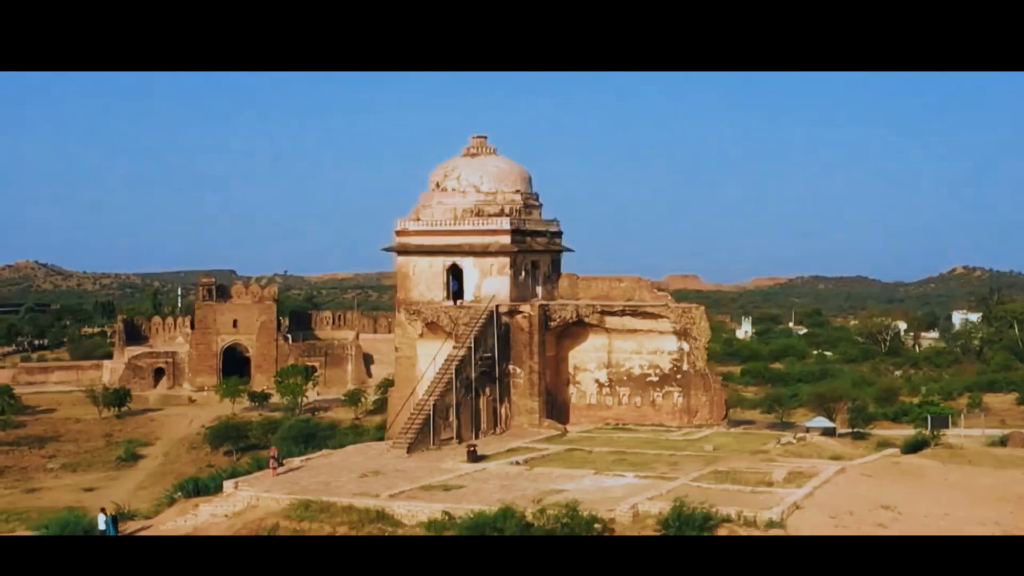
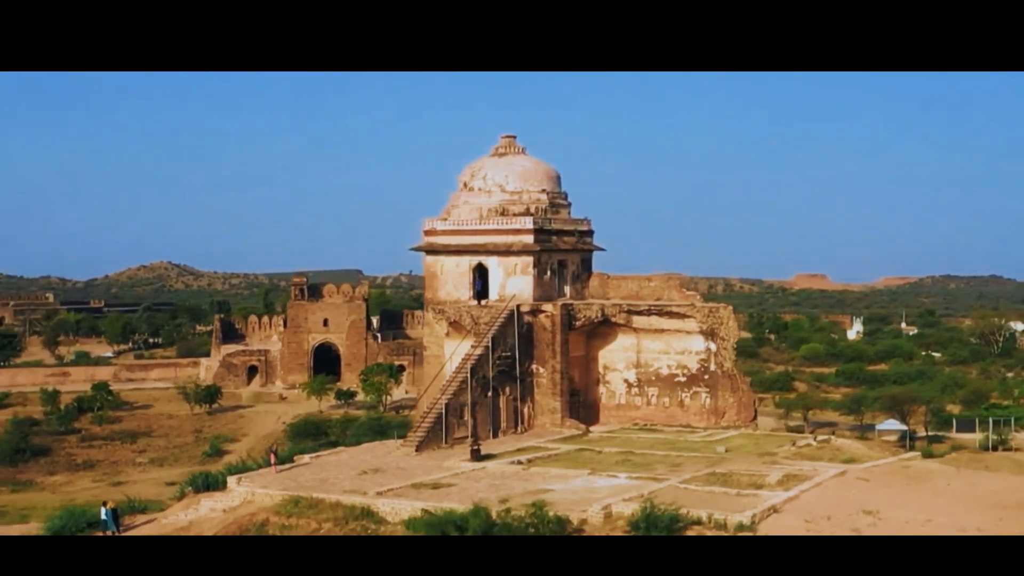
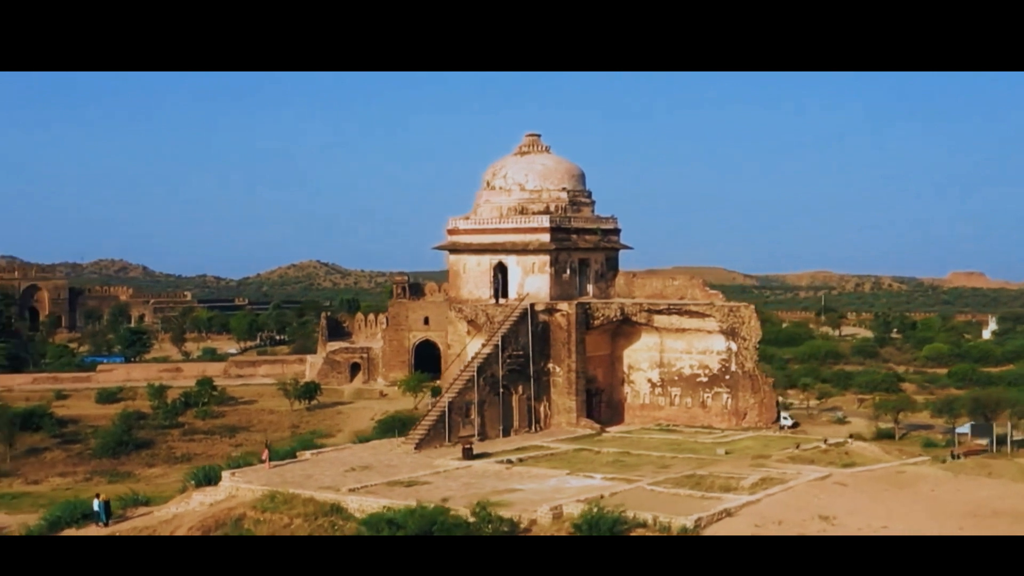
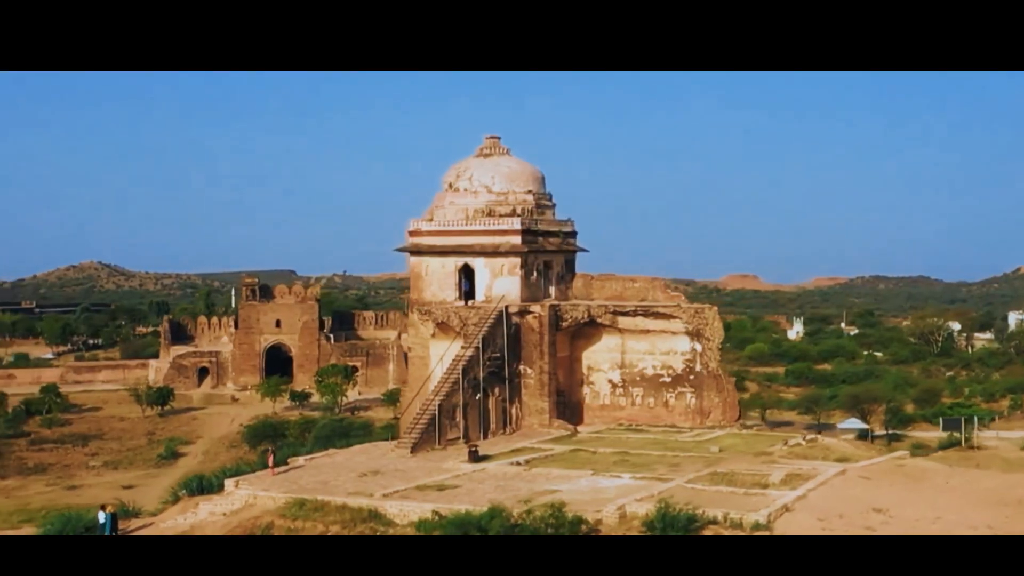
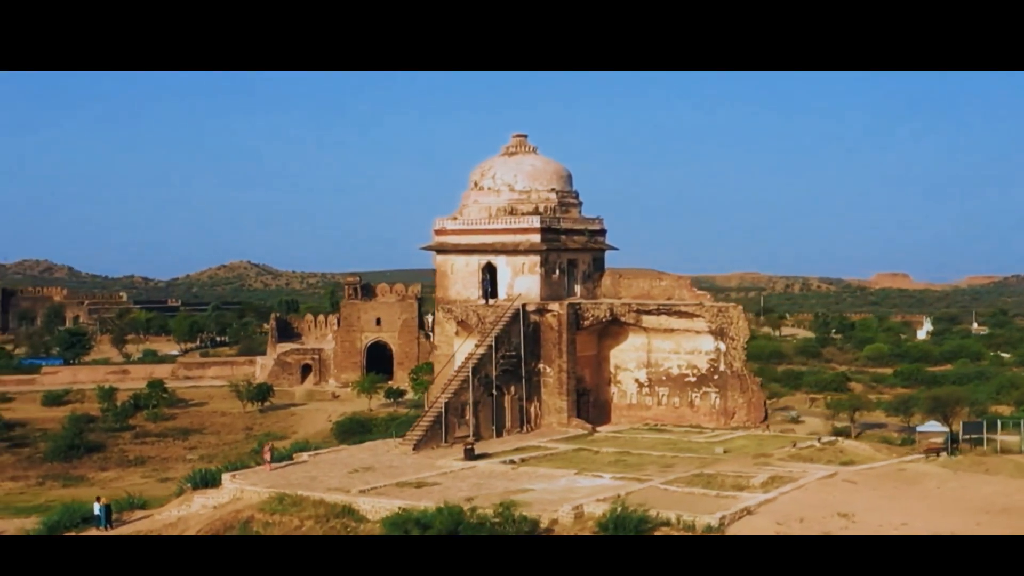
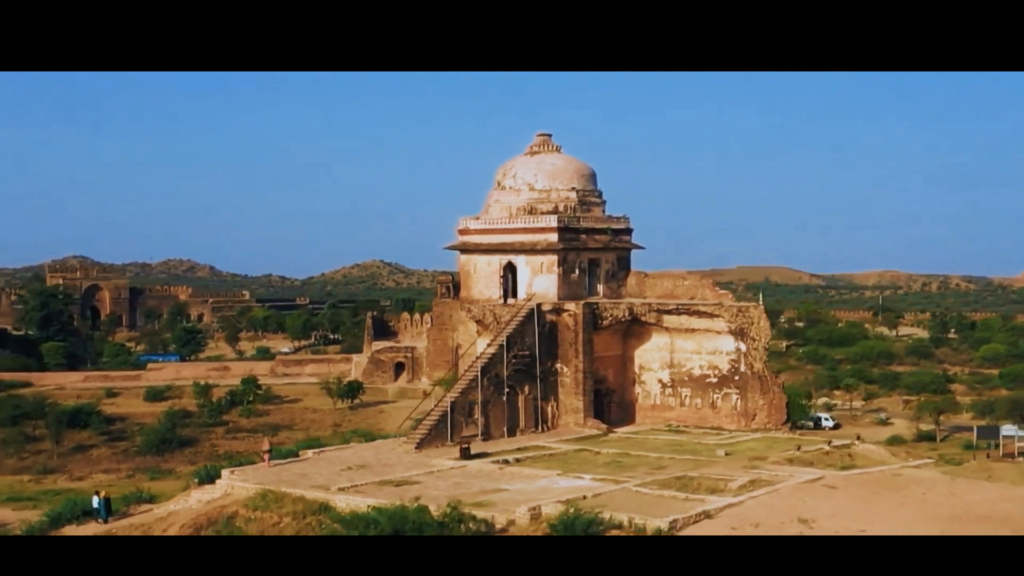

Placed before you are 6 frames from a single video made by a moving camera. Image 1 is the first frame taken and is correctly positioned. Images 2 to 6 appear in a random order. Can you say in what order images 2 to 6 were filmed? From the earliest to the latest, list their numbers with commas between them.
4, 2, 5, 3, 6
